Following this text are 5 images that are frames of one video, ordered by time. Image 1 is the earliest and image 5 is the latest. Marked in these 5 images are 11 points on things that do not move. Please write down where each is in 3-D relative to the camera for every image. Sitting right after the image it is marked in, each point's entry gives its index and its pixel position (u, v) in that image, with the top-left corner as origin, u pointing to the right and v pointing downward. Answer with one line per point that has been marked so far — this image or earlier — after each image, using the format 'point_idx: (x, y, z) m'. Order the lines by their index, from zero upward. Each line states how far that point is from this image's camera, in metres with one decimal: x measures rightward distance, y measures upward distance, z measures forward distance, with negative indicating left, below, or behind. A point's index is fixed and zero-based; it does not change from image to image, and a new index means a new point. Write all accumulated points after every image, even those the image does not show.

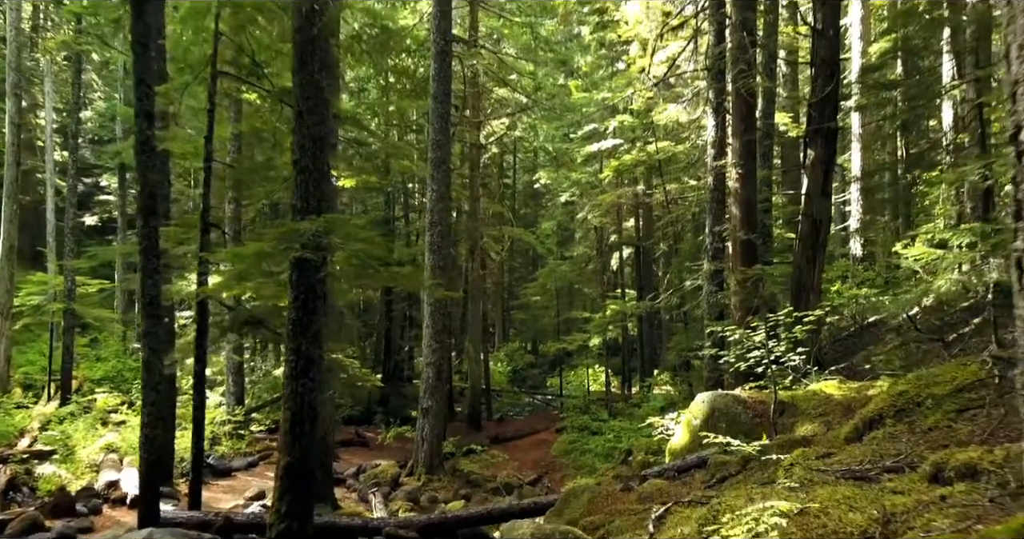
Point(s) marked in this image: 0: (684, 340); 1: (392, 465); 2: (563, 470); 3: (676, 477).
0: (+3.7, -1.5, +15.8) m
1: (-2.3, -3.7, +13.8) m
2: (+1.0, -4.1, +15.0) m
3: (+1.5, -1.9, +6.8) m
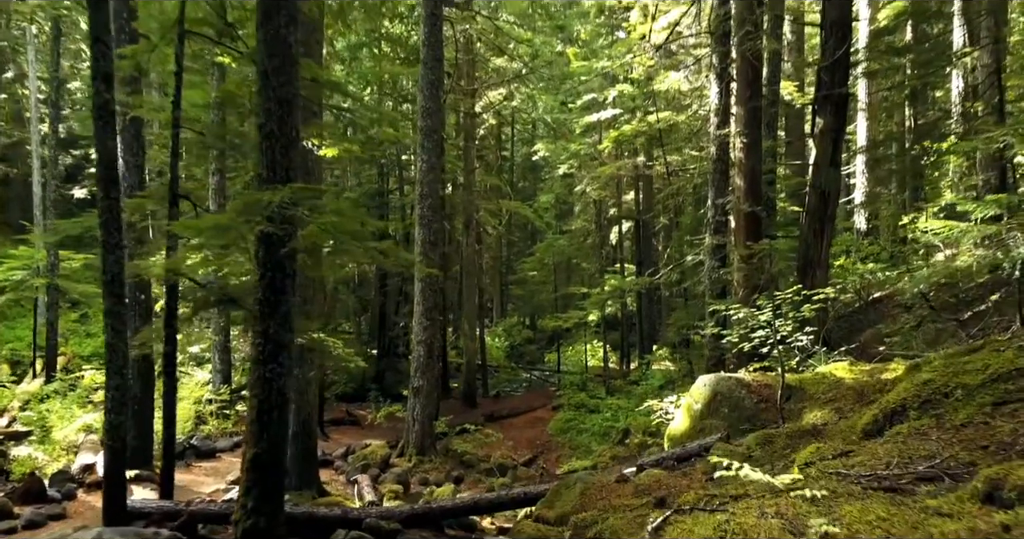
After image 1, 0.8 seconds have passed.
0: (+3.6, -1.0, +15.3) m
1: (-2.4, -3.3, +13.5) m
2: (+0.9, -3.6, +14.6) m
3: (+1.4, -1.7, +6.3) m
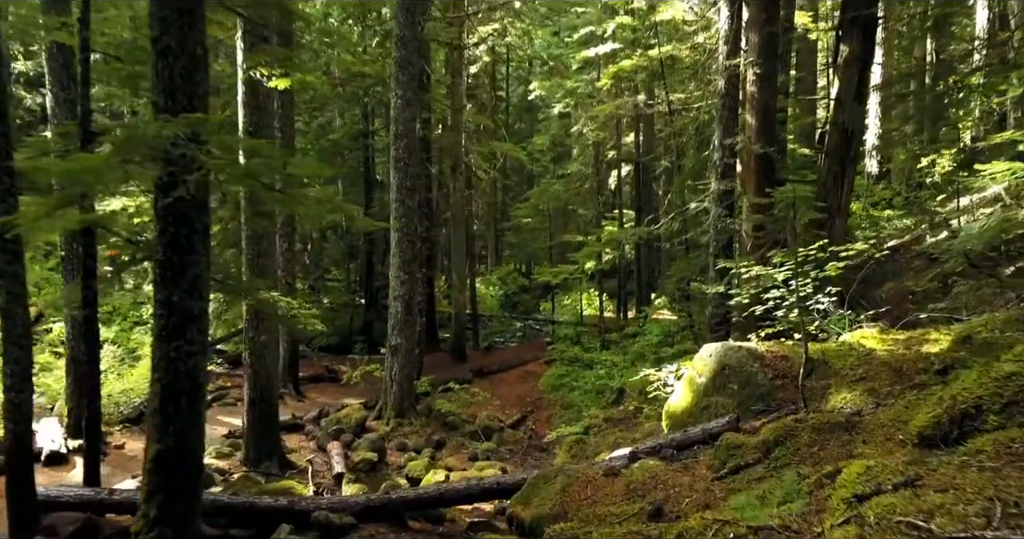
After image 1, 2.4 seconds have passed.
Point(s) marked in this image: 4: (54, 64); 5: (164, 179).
0: (+3.4, 0.0, +14.3) m
1: (-2.6, -2.4, +12.6) m
2: (+0.7, -2.6, +13.8) m
3: (+1.2, -1.4, +5.3) m
4: (-5.7, +2.6, +9.1) m
5: (-2.1, +0.5, +4.3) m
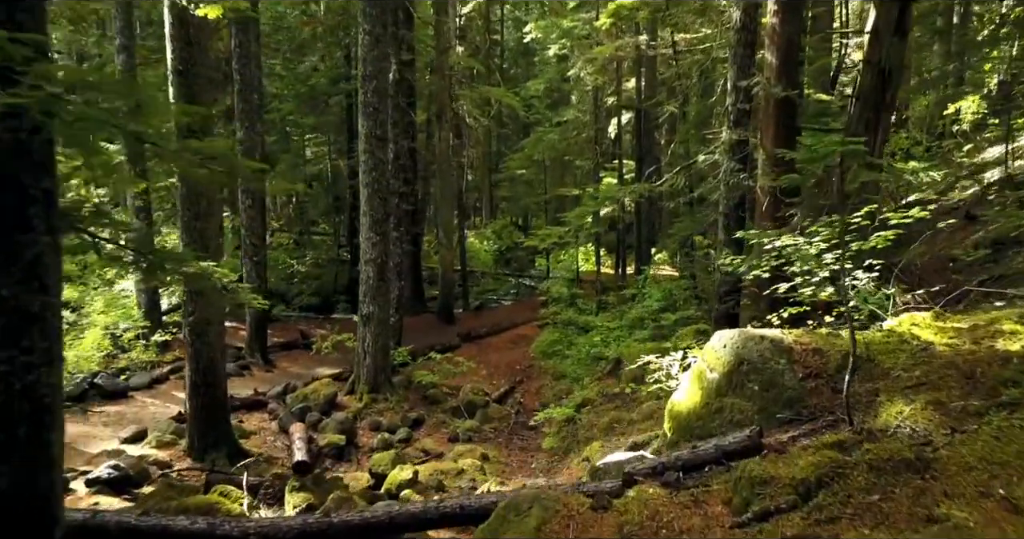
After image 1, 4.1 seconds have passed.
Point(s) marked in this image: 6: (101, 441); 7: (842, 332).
0: (+3.2, +0.8, +13.0) m
1: (-2.9, -1.7, +11.5) m
2: (+0.5, -1.9, +12.7) m
3: (+1.0, -1.2, +4.2) m
4: (-5.9, +3.0, +7.7) m
5: (-2.3, +0.6, +3.1) m
6: (-4.8, -2.0, +8.7) m
7: (+2.3, -0.4, +5.1) m
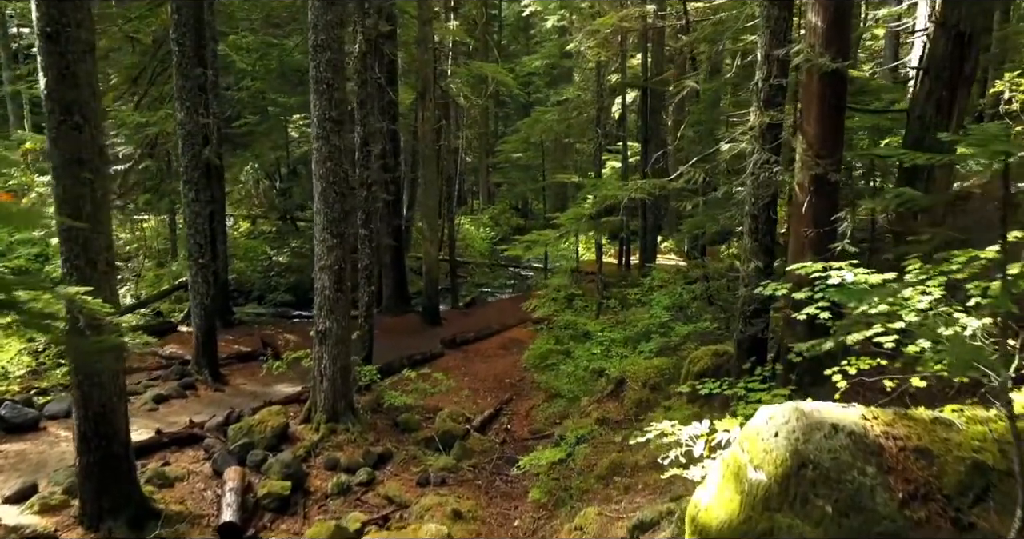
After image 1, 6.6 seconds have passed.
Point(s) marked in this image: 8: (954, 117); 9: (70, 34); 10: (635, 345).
0: (+3.0, +0.7, +11.3) m
1: (-3.1, -1.8, +9.9) m
2: (+0.3, -2.0, +11.1) m
3: (+0.7, -1.5, +2.6) m
4: (-6.2, +2.8, +6.0) m
5: (-2.5, +0.3, +1.4) m
6: (-5.0, -2.2, +7.1) m
7: (+2.1, -0.7, +3.4) m
8: (+3.8, +1.3, +6.3) m
9: (-3.4, +1.9, +5.7) m
10: (+1.9, -1.2, +11.0) m
